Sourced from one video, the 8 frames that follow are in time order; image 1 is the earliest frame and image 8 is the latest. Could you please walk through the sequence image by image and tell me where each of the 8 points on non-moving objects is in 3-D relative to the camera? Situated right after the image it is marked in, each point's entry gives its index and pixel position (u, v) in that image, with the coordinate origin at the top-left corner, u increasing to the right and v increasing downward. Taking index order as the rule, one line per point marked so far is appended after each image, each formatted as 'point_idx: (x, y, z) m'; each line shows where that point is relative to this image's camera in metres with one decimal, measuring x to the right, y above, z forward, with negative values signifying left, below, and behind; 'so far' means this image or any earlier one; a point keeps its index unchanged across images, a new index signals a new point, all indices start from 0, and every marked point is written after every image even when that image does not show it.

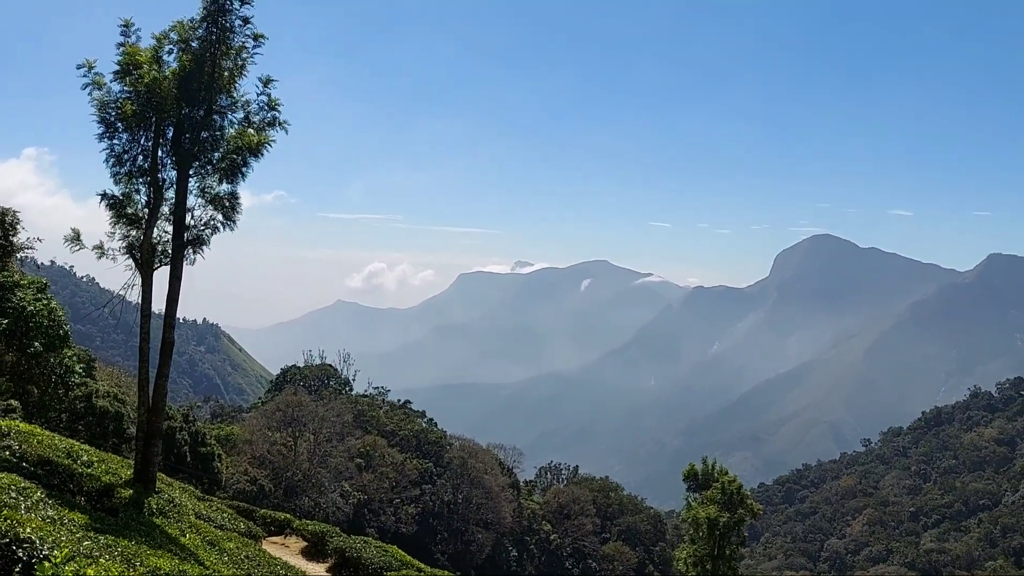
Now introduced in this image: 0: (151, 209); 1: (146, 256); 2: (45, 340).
0: (-6.7, +1.5, +11.1) m
1: (-6.7, +0.6, +11.0) m
2: (-14.7, -1.6, +18.9) m
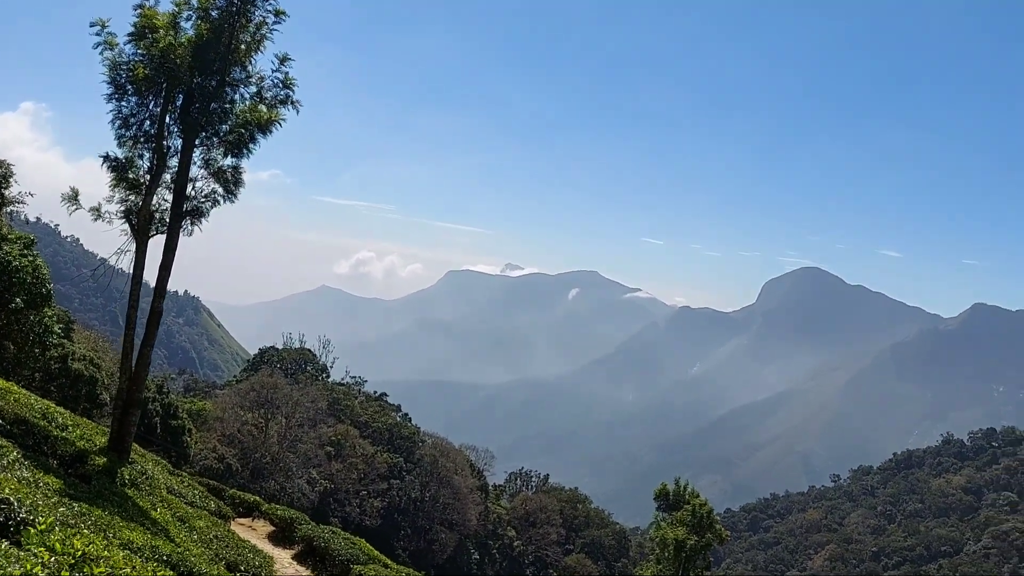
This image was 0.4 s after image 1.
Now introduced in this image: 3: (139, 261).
0: (-6.5, +2.0, +11.0) m
1: (-6.6, +1.2, +10.9) m
2: (-15.0, -0.3, +18.5) m
3: (-6.8, +0.5, +11.0) m
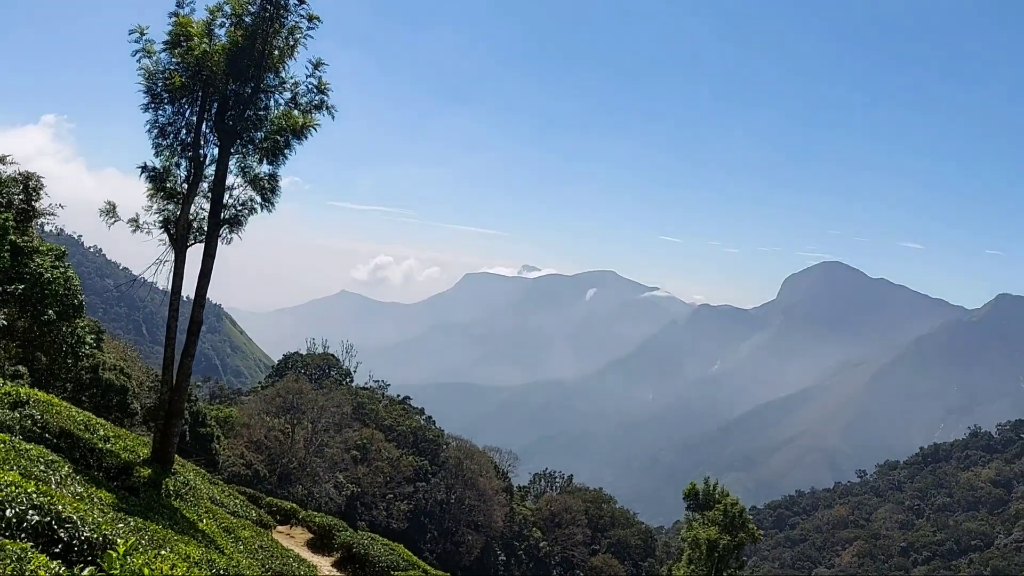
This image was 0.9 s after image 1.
0: (-5.8, +1.9, +10.9) m
1: (-5.9, +1.0, +10.8) m
2: (-14.0, -0.6, +18.7) m
3: (-6.0, +0.3, +10.9) m
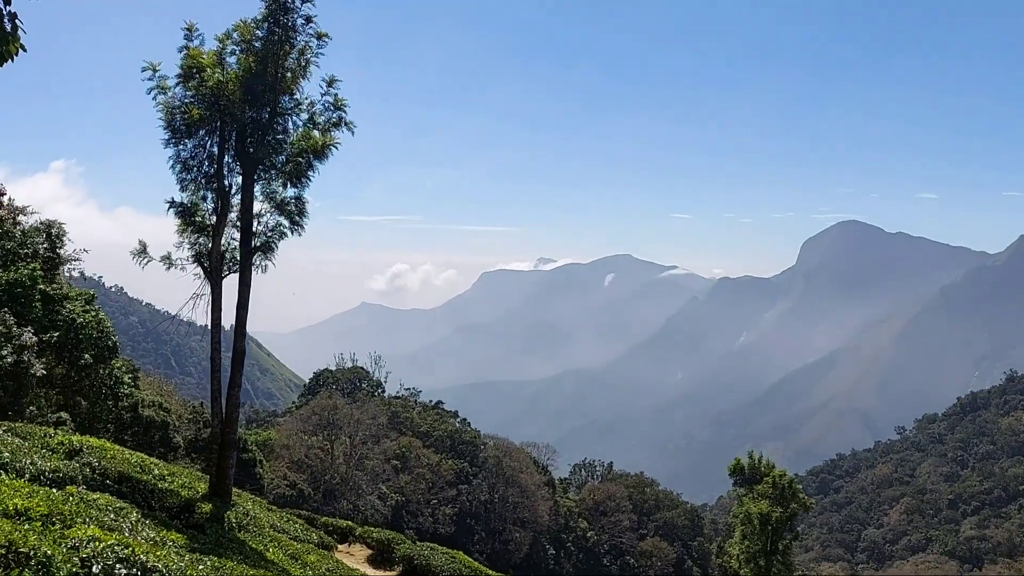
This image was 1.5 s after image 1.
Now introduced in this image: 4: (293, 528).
0: (-5.3, +1.3, +10.9) m
1: (-5.3, +0.4, +10.8) m
2: (-13.0, -2.0, +18.9) m
3: (-5.3, -0.3, +10.9) m
4: (-4.6, -5.0, +12.6) m
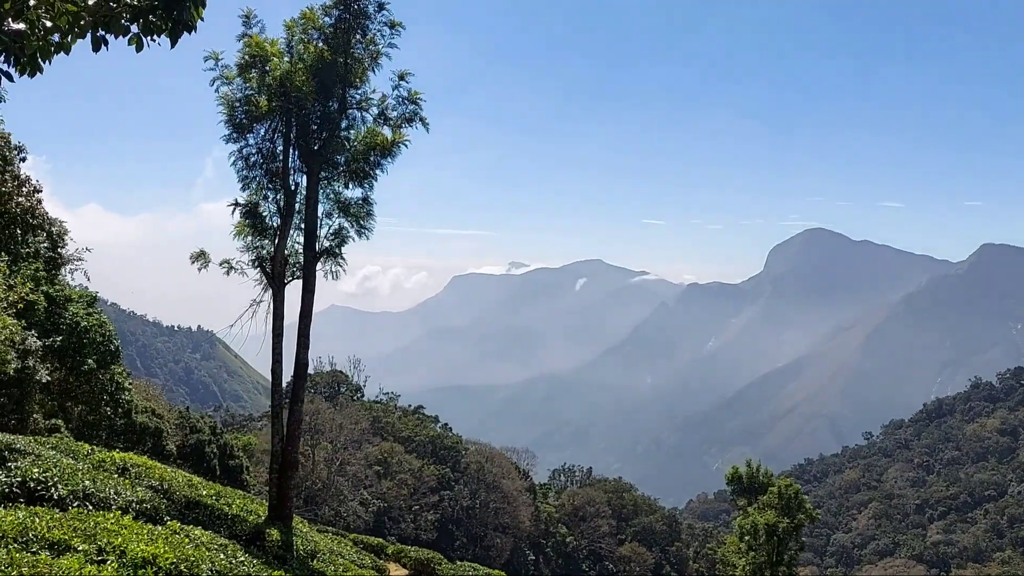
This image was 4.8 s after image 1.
0: (-3.8, +1.2, +10.1) m
1: (-3.8, +0.3, +10.0) m
2: (-12.0, -2.0, +17.6) m
3: (-3.9, -0.4, +10.1) m
4: (-3.3, -5.1, +11.9) m
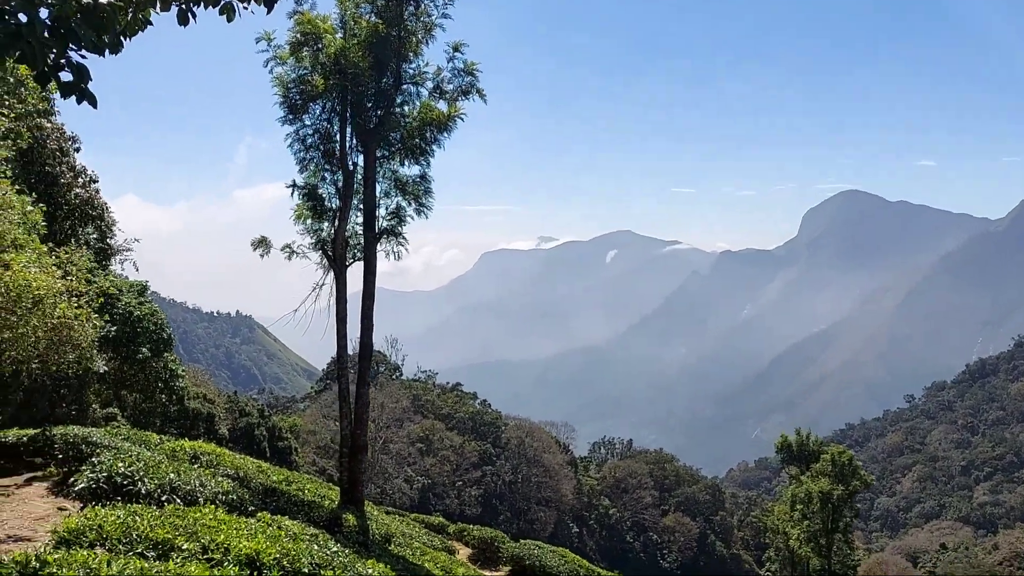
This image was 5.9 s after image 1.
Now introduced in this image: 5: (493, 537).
0: (-2.8, +1.5, +9.7) m
1: (-2.7, +0.6, +9.7) m
2: (-10.5, -1.7, +17.8) m
3: (-2.8, -0.1, +9.8) m
4: (-1.9, -4.7, +11.8) m
5: (-0.5, -6.0, +14.6) m
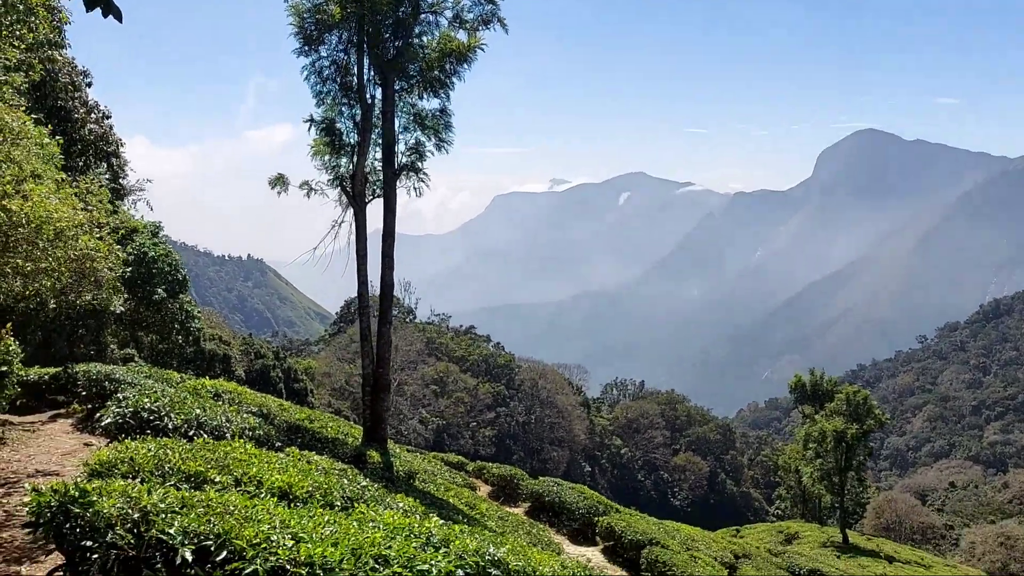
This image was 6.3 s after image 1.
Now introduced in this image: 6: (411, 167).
0: (-2.4, +2.5, +9.3) m
1: (-2.4, +1.6, +9.4) m
2: (-10.0, 0.0, +17.8) m
3: (-2.4, +0.9, +9.6) m
4: (-1.5, -3.5, +11.9) m
5: (0.0, -4.6, +14.9) m
6: (-1.7, +2.0, +9.8) m
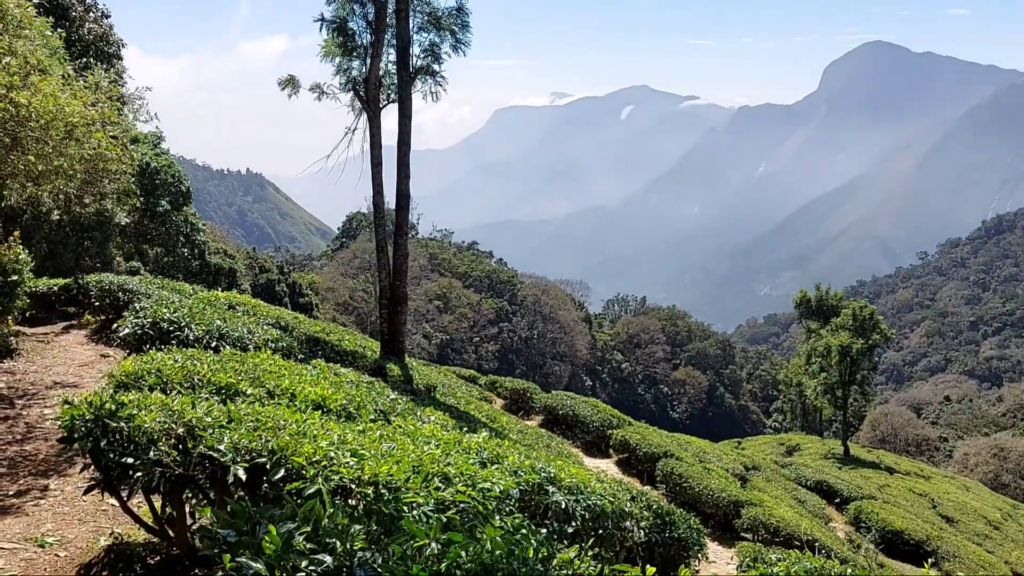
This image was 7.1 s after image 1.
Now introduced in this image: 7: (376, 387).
0: (-2.0, +3.8, +8.5) m
1: (-2.0, +2.9, +8.6) m
2: (-9.6, +2.5, +17.2) m
3: (-2.1, +2.3, +8.9) m
4: (-1.2, -1.8, +11.8) m
5: (+0.3, -2.4, +14.9) m
6: (-1.3, +3.4, +9.0) m
7: (-1.4, -1.0, +6.3) m
